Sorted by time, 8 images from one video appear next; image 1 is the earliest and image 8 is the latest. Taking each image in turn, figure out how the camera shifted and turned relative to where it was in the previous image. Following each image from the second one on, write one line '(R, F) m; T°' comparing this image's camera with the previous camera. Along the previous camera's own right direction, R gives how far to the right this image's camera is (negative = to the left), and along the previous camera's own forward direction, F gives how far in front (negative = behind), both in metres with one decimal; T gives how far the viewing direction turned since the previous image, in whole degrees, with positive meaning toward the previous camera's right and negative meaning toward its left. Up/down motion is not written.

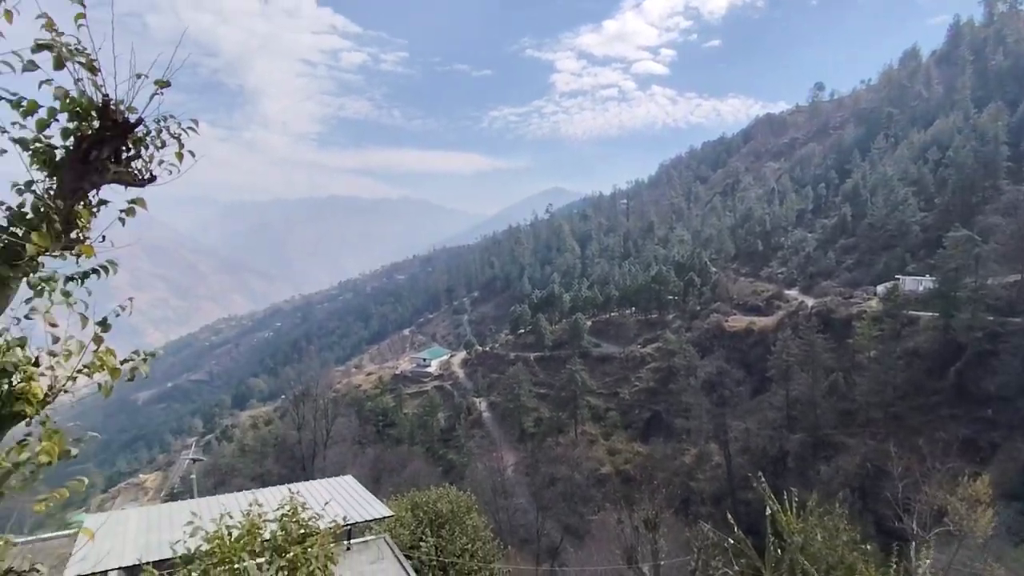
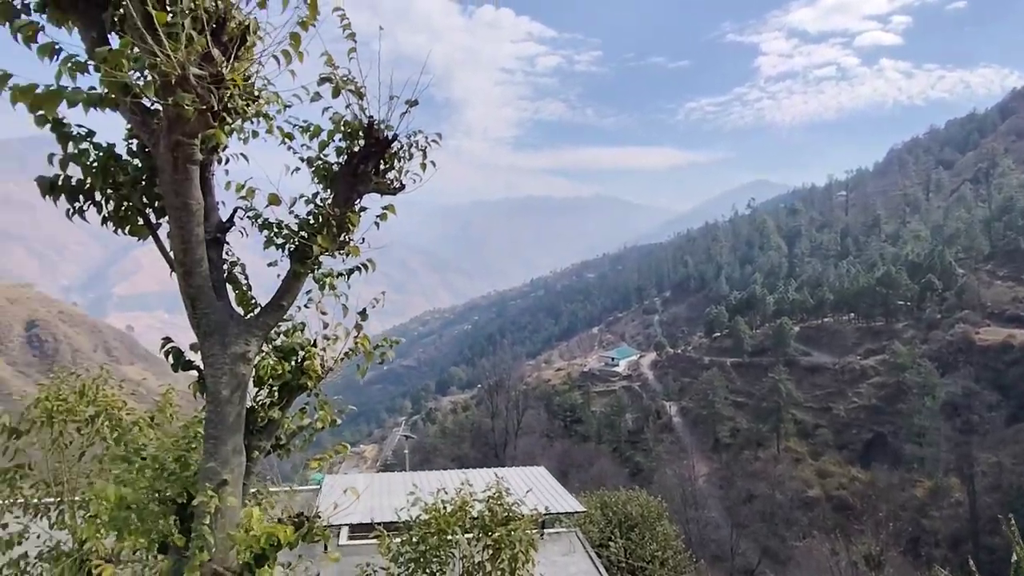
(-0.1, 0.0) m; -18°
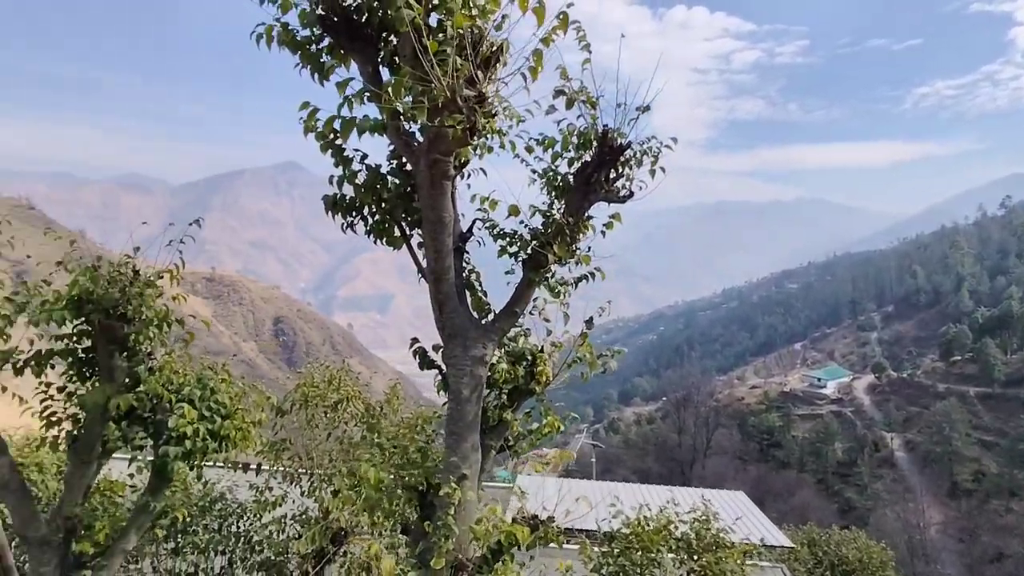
(-0.2, 0.0) m; -18°
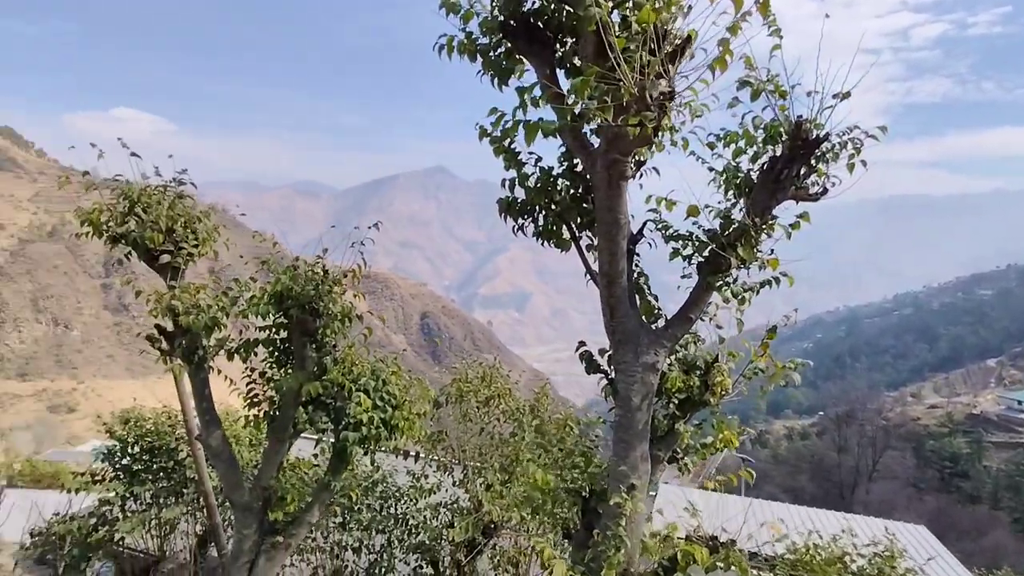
(-0.1, 0.0) m; -13°
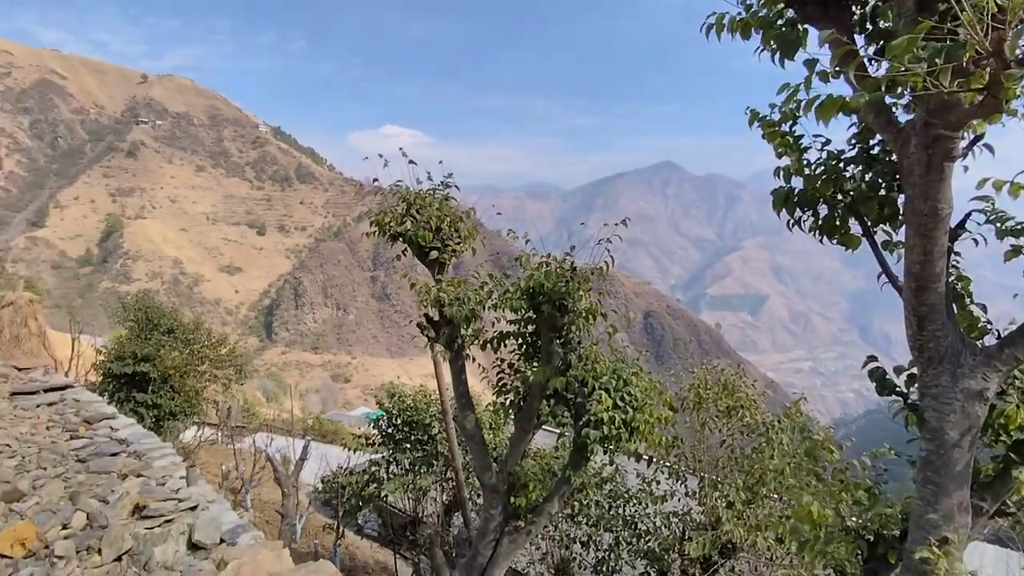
(-0.1, +0.1) m; -21°
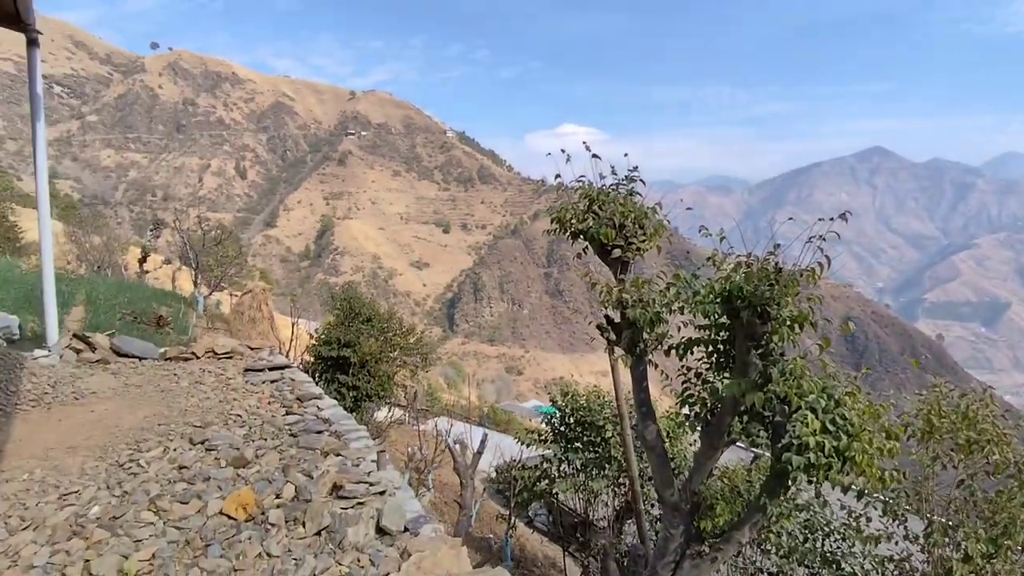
(-0.1, +0.2) m; -17°
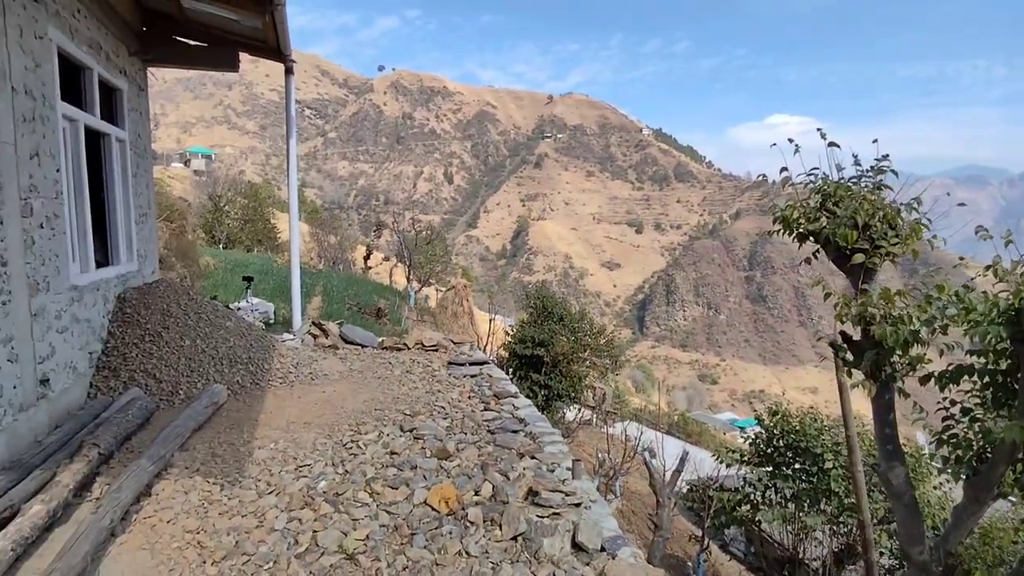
(-0.1, +0.2) m; -18°
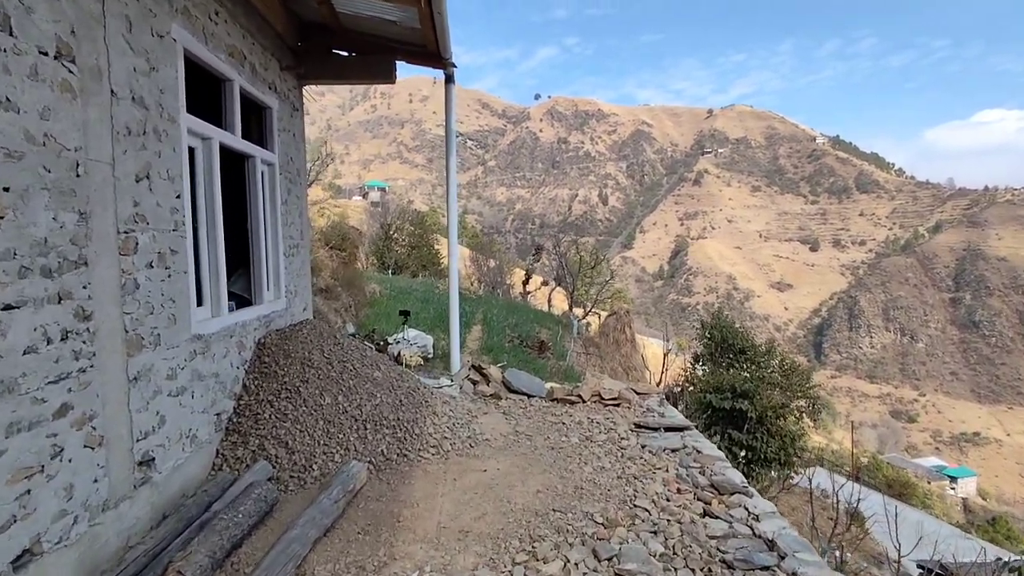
(-0.4, +1.2) m; -15°
